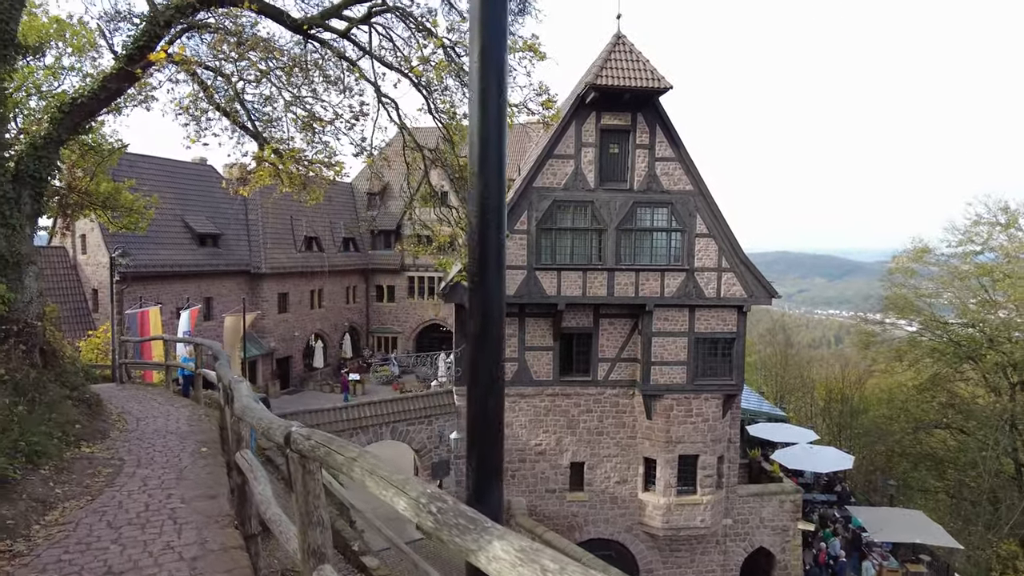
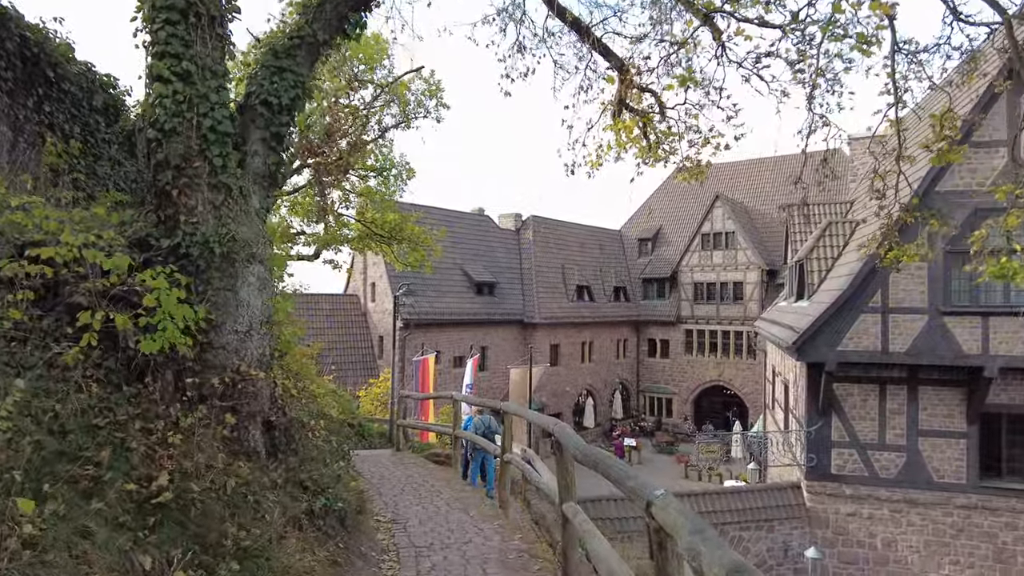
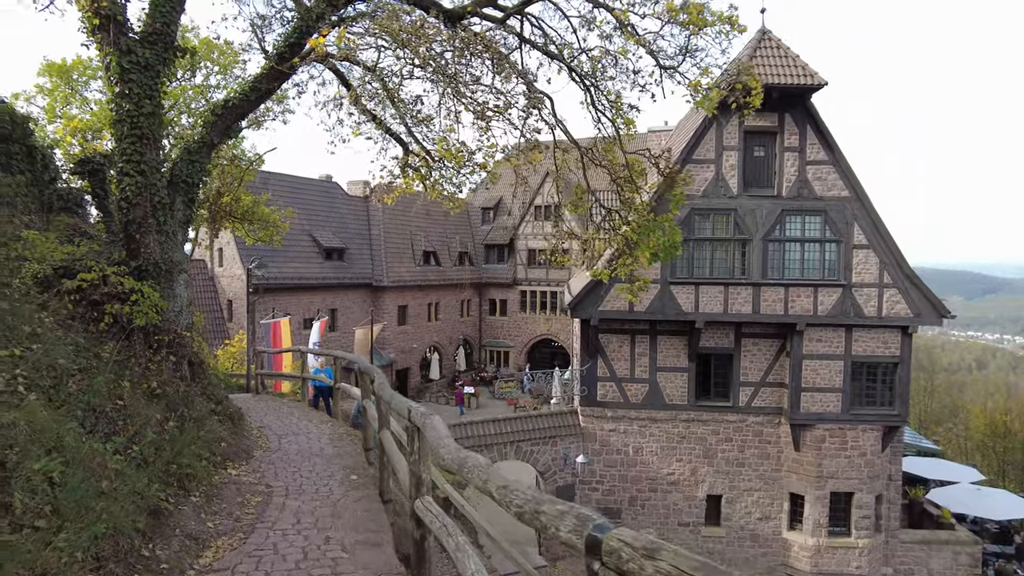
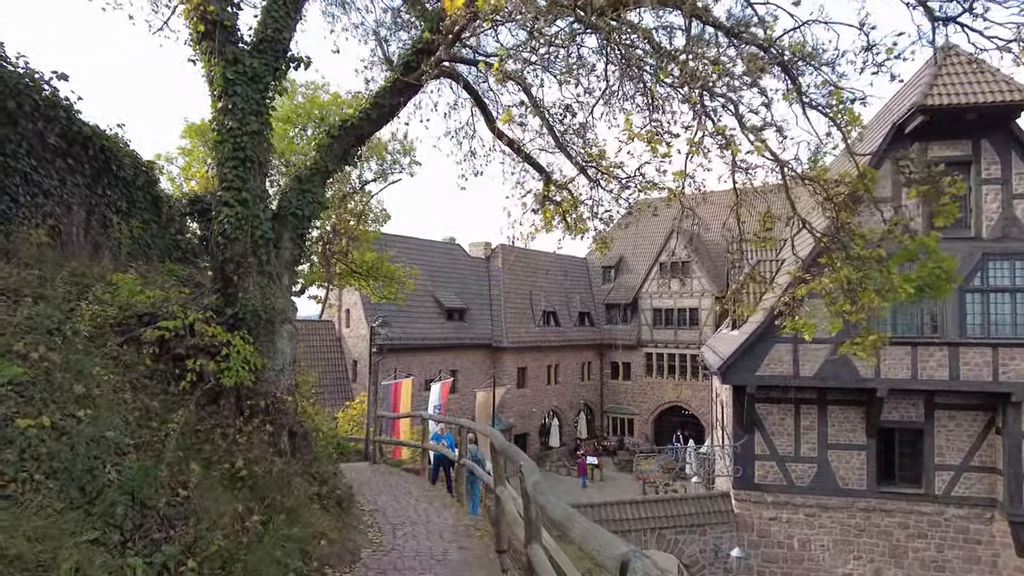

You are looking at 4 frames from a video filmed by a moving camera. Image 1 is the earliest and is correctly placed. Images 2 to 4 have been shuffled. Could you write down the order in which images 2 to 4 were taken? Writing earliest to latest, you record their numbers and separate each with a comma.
3, 4, 2
